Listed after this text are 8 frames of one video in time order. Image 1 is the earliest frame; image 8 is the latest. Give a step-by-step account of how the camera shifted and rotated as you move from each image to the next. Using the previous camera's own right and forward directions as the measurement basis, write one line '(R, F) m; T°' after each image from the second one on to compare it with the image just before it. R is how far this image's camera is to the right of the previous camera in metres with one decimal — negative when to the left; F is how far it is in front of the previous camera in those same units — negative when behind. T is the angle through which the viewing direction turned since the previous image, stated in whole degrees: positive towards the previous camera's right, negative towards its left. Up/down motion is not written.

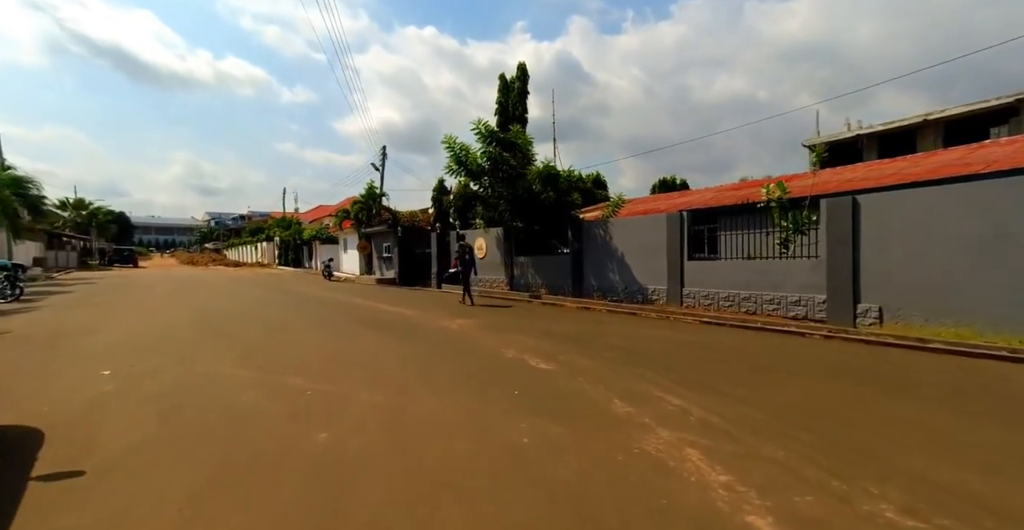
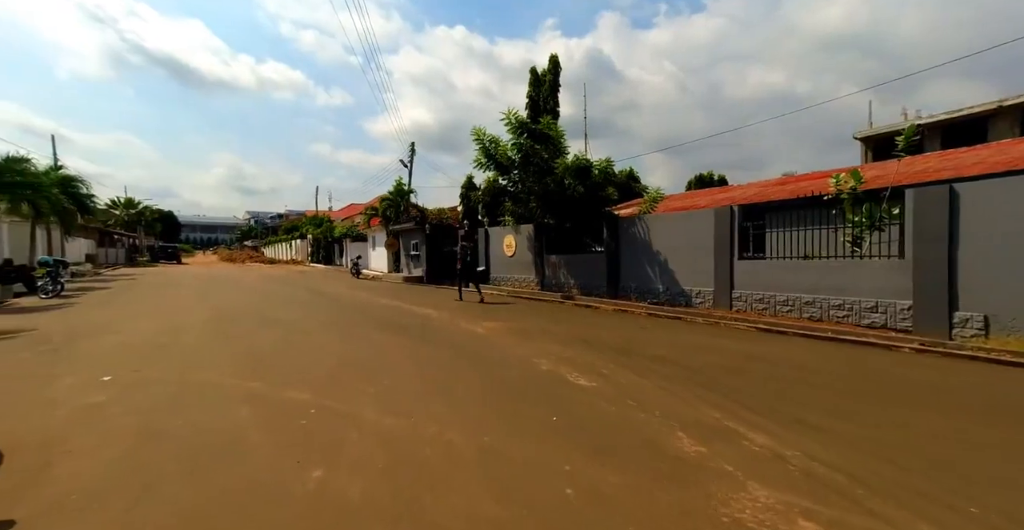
(-0.1, +0.7) m; -4°
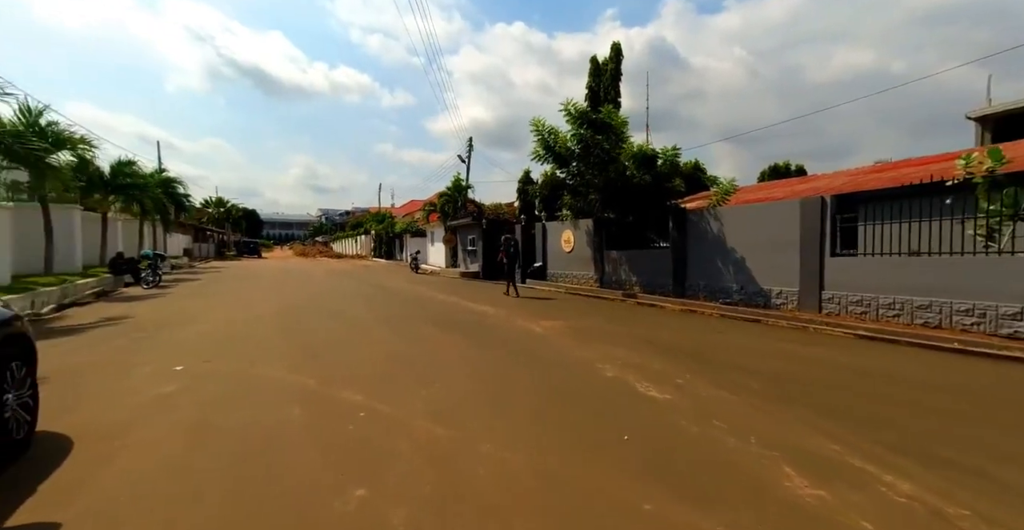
(-0.1, +0.4) m; -7°
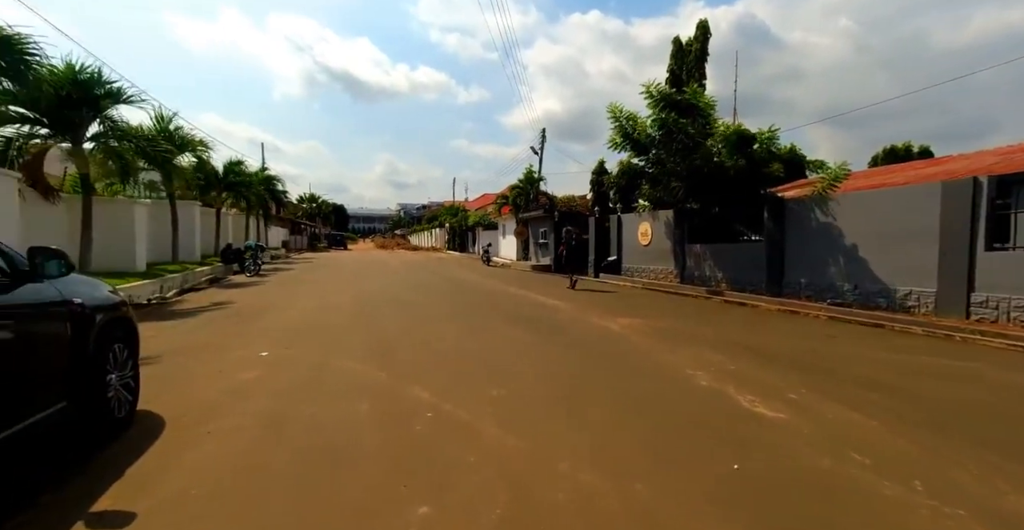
(-0.1, +0.4) m; -9°
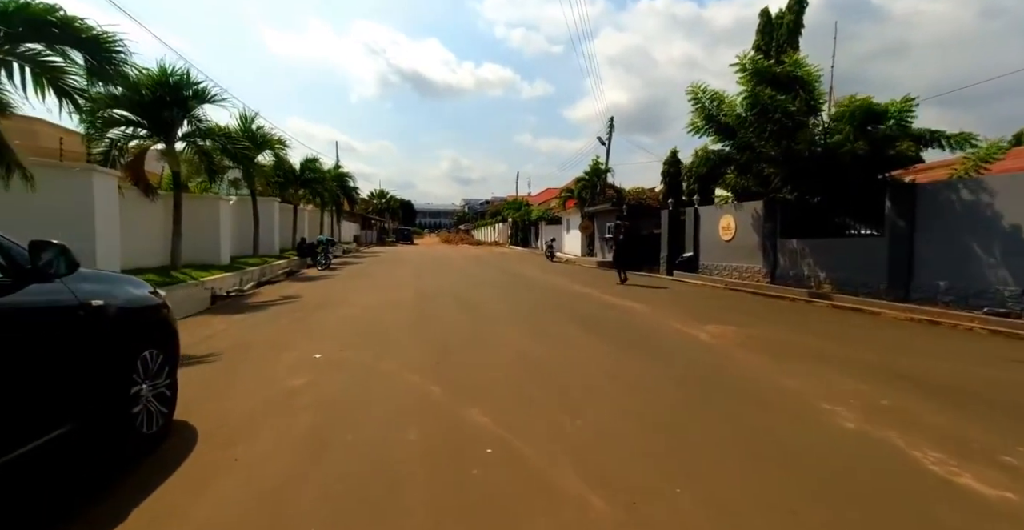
(-0.1, +0.8) m; -8°
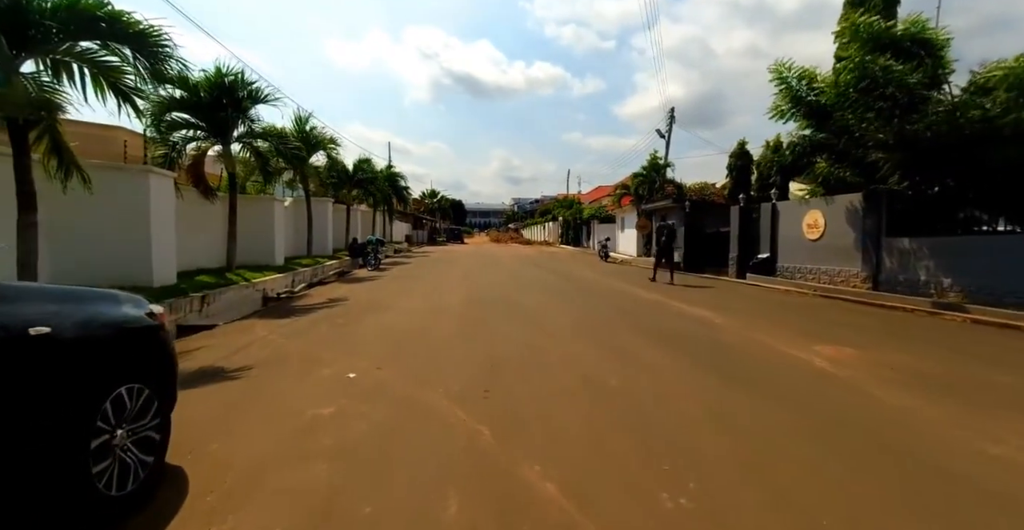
(-0.2, +1.0) m; -6°
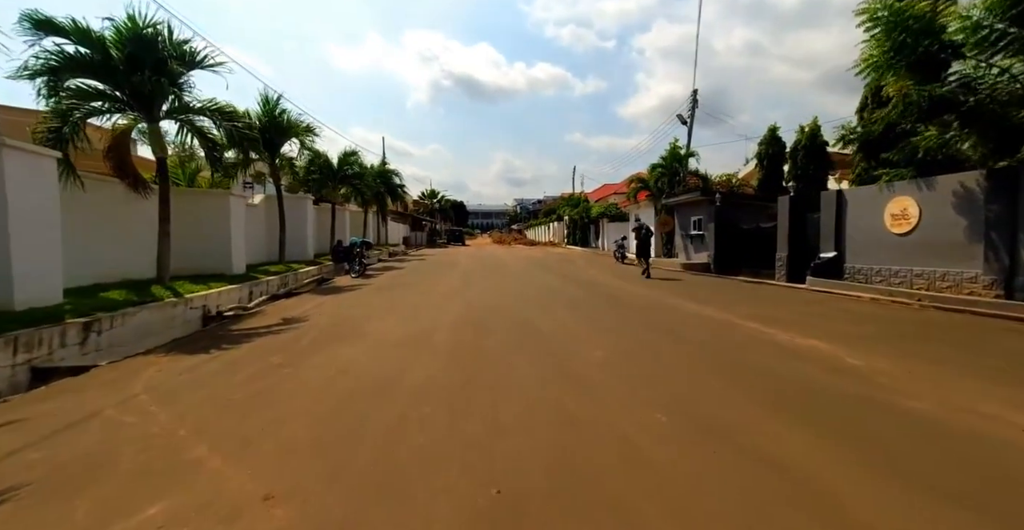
(-0.1, +2.9) m; 0°
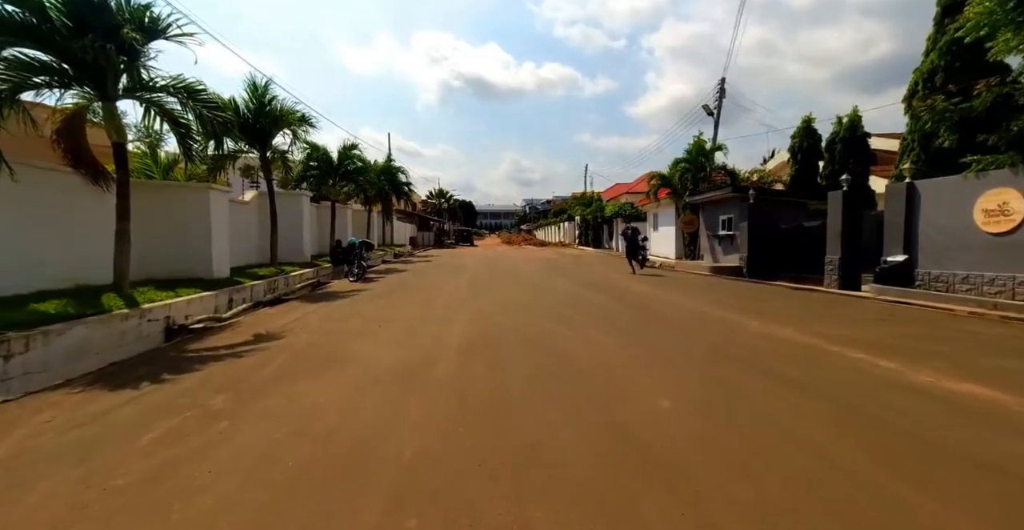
(-0.2, +1.7) m; -1°
